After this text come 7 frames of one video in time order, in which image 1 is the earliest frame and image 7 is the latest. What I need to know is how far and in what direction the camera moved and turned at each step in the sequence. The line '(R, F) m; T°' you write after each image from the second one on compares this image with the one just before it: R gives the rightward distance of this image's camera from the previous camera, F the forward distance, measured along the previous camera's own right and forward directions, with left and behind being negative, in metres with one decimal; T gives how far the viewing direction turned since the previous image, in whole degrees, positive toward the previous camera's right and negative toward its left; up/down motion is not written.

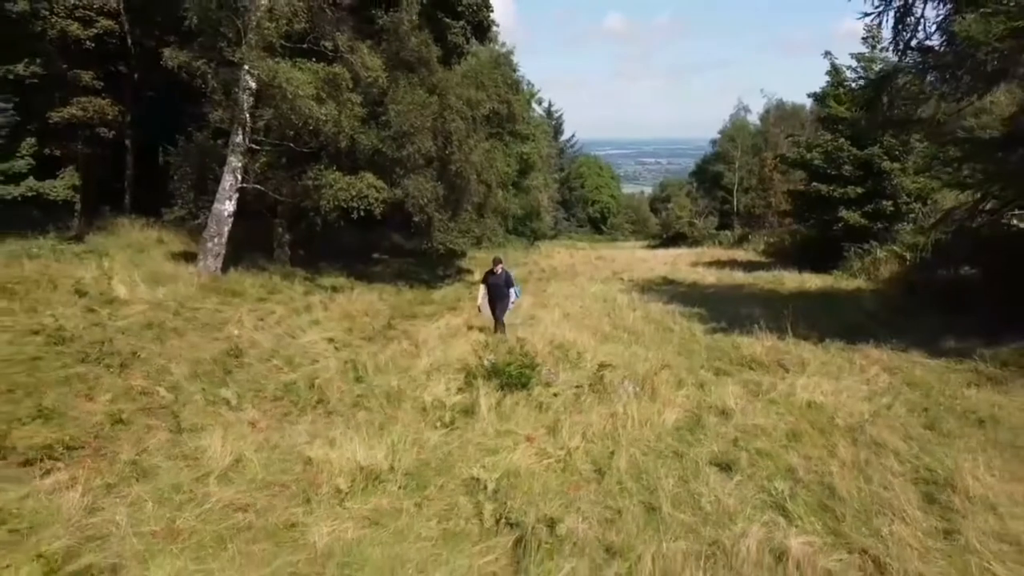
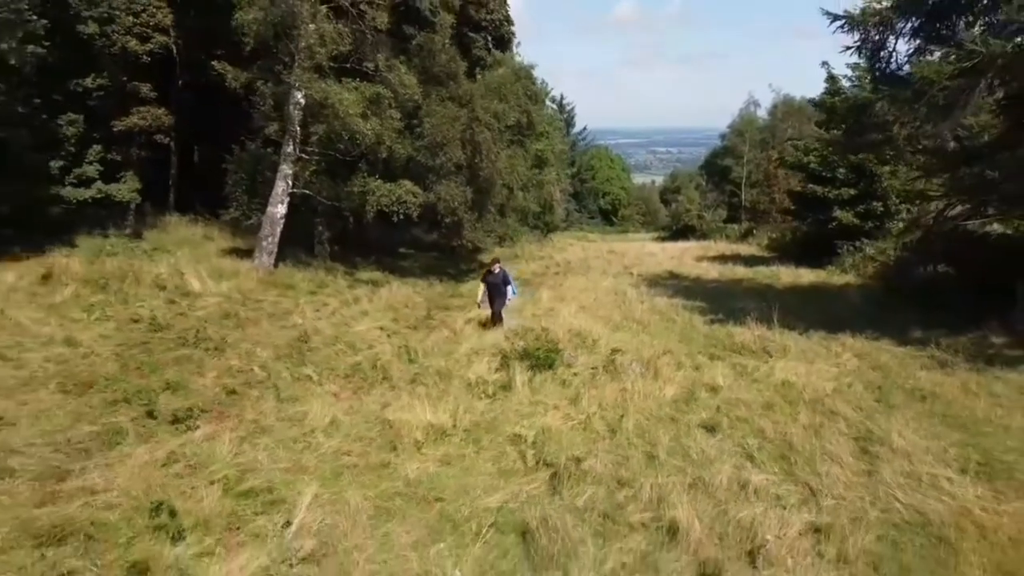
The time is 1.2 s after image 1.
(-0.2, -1.7) m; -1°
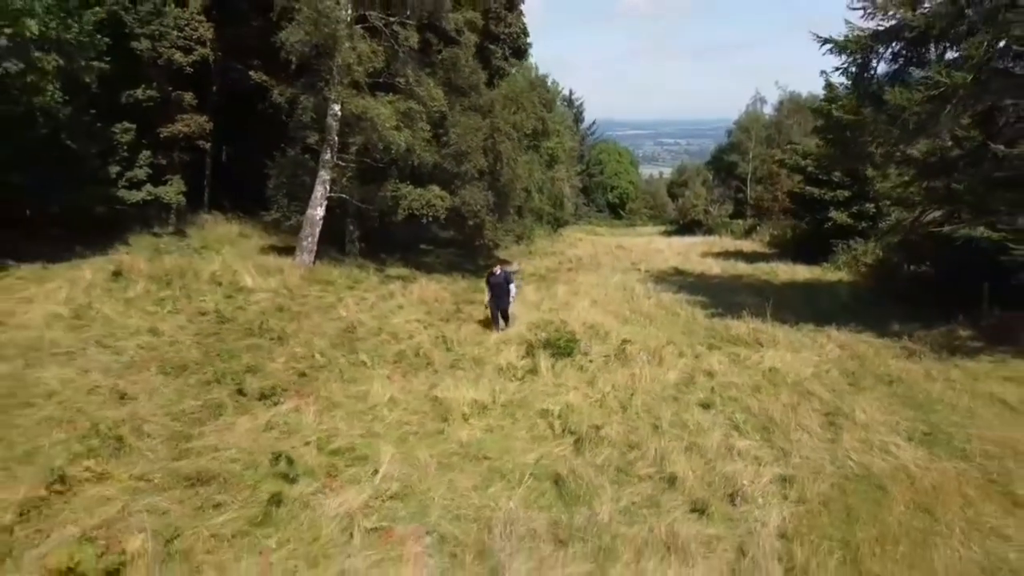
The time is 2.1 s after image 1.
(-0.2, -1.5) m; 0°
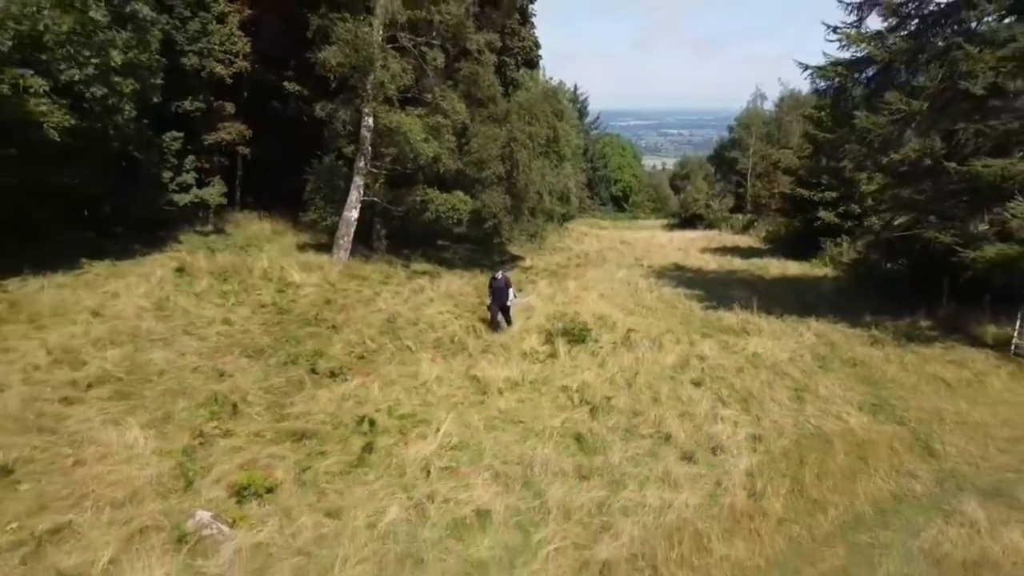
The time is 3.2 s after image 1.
(-0.3, -2.0) m; 0°
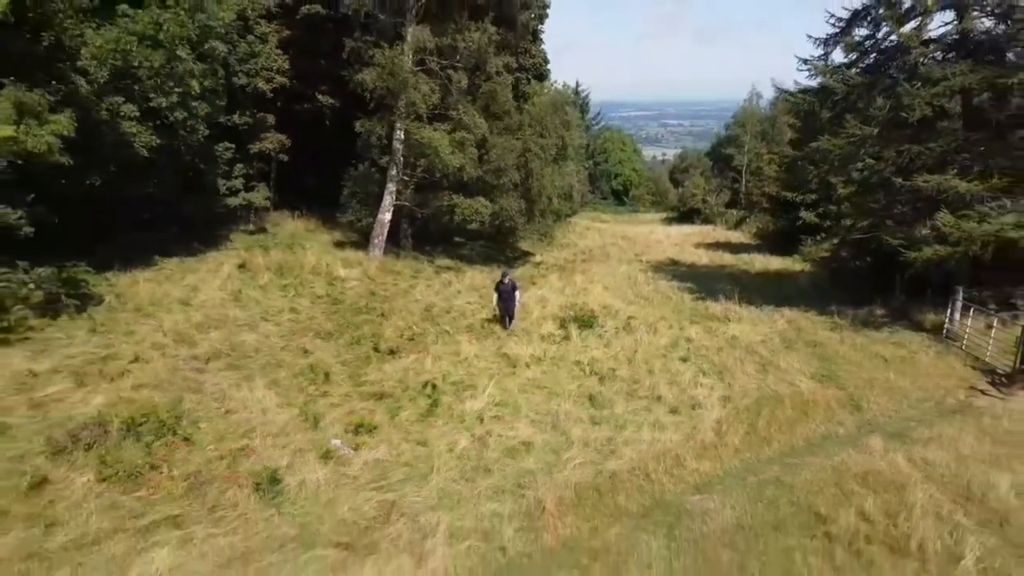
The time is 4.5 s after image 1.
(-0.4, -2.7) m; 0°
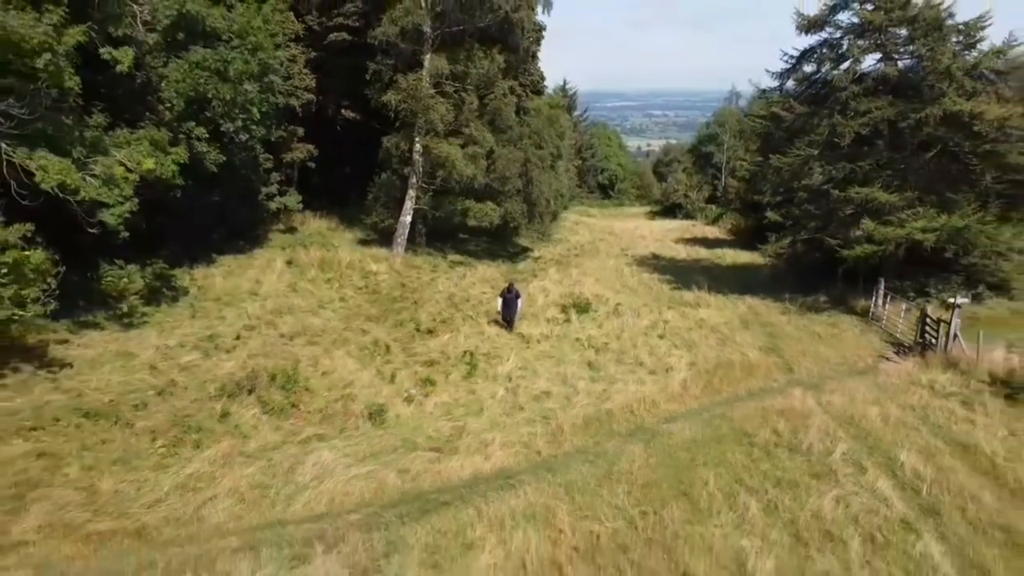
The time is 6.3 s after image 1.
(-0.6, -3.6) m; +1°
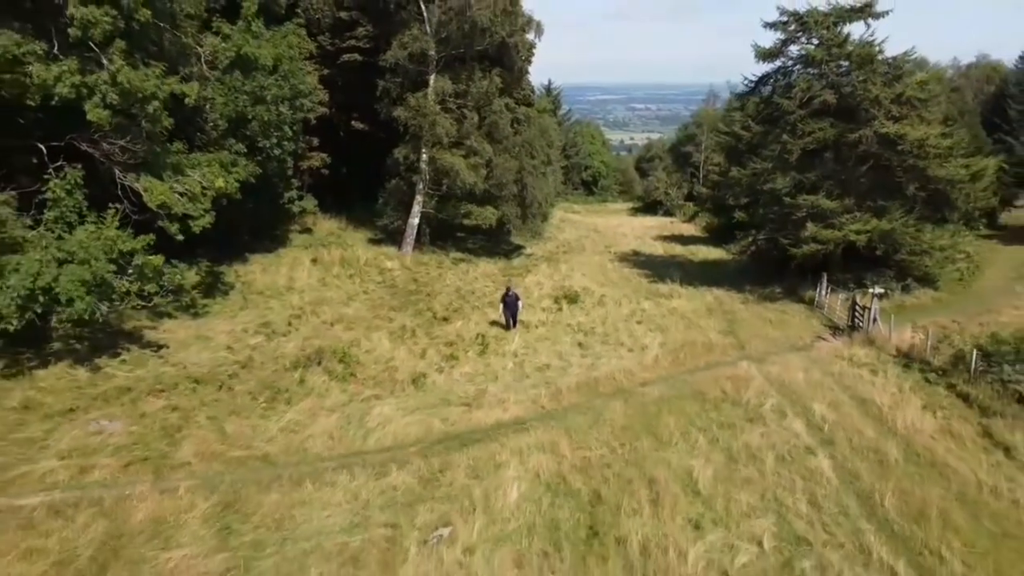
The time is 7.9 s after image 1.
(-0.5, -3.4) m; +1°
